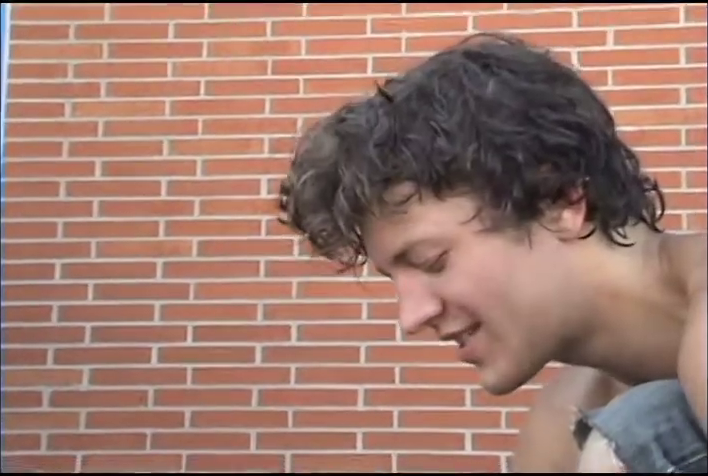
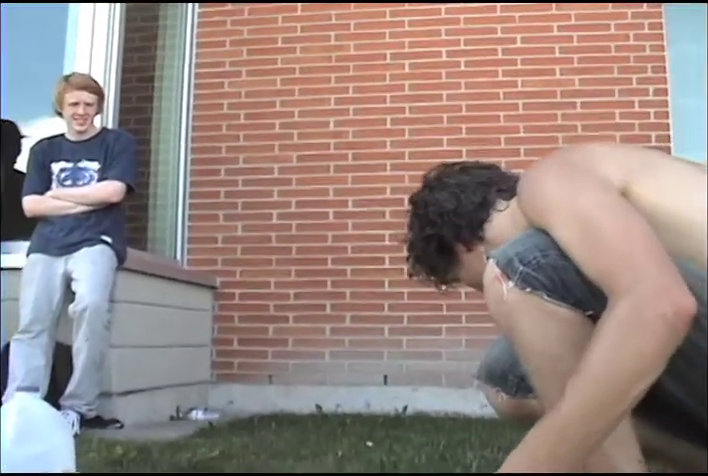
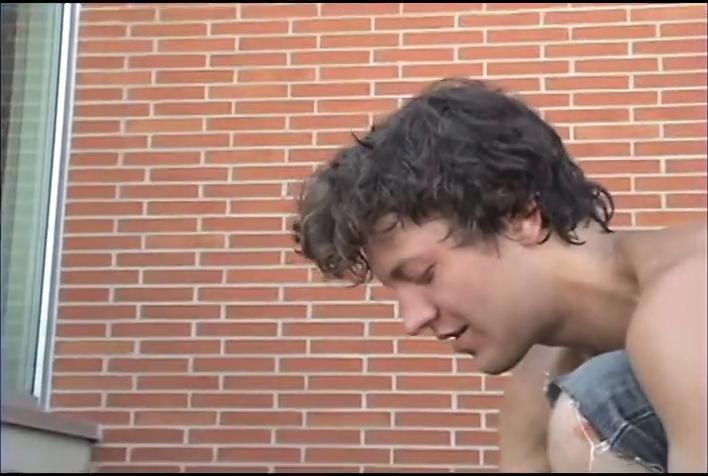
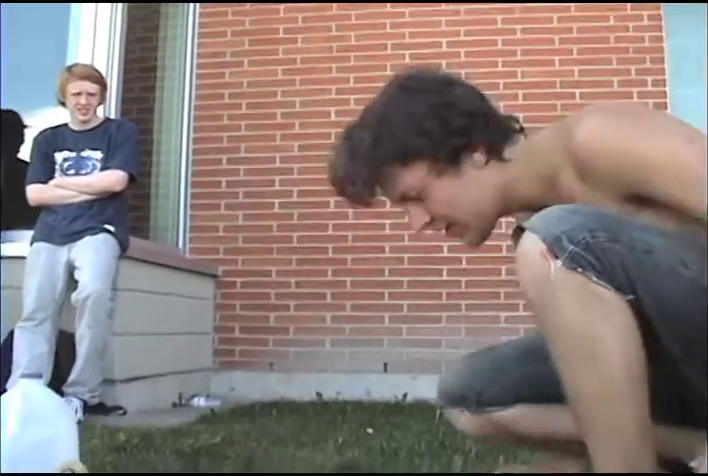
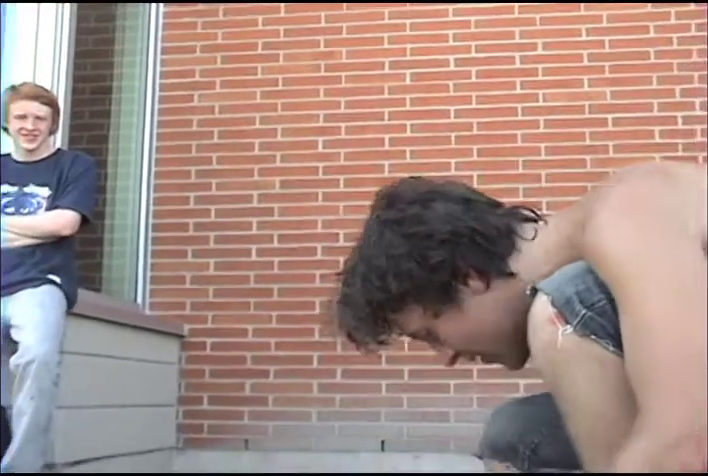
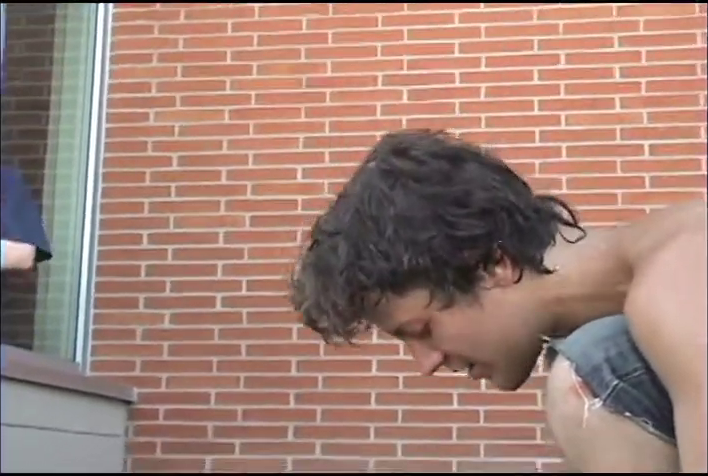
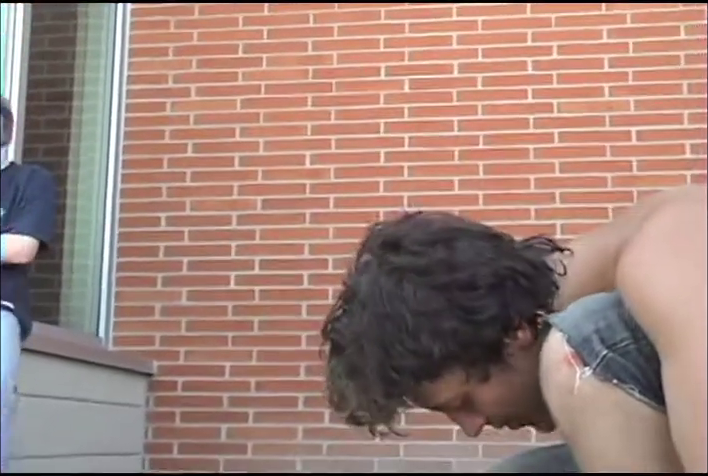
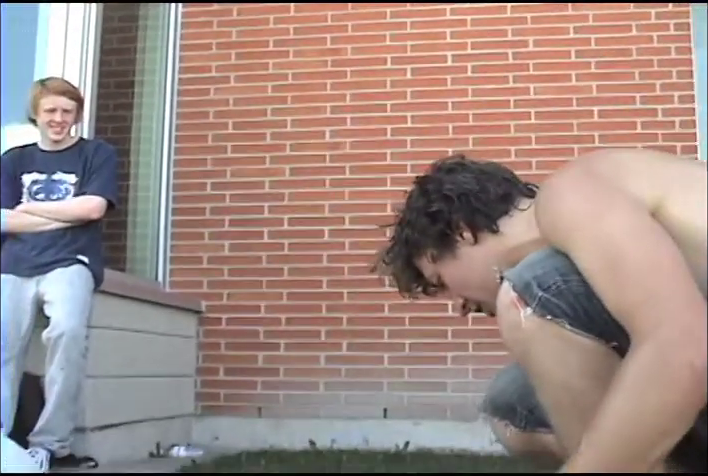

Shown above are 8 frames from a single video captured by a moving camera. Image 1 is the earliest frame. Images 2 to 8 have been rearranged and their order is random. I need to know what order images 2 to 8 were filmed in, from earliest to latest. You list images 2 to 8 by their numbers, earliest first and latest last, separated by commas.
3, 6, 7, 5, 8, 2, 4
